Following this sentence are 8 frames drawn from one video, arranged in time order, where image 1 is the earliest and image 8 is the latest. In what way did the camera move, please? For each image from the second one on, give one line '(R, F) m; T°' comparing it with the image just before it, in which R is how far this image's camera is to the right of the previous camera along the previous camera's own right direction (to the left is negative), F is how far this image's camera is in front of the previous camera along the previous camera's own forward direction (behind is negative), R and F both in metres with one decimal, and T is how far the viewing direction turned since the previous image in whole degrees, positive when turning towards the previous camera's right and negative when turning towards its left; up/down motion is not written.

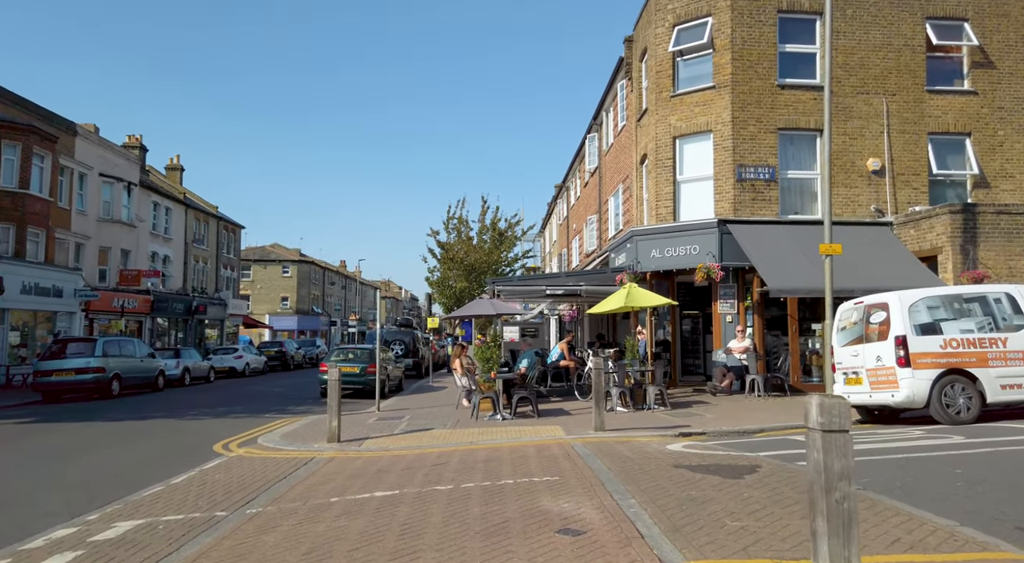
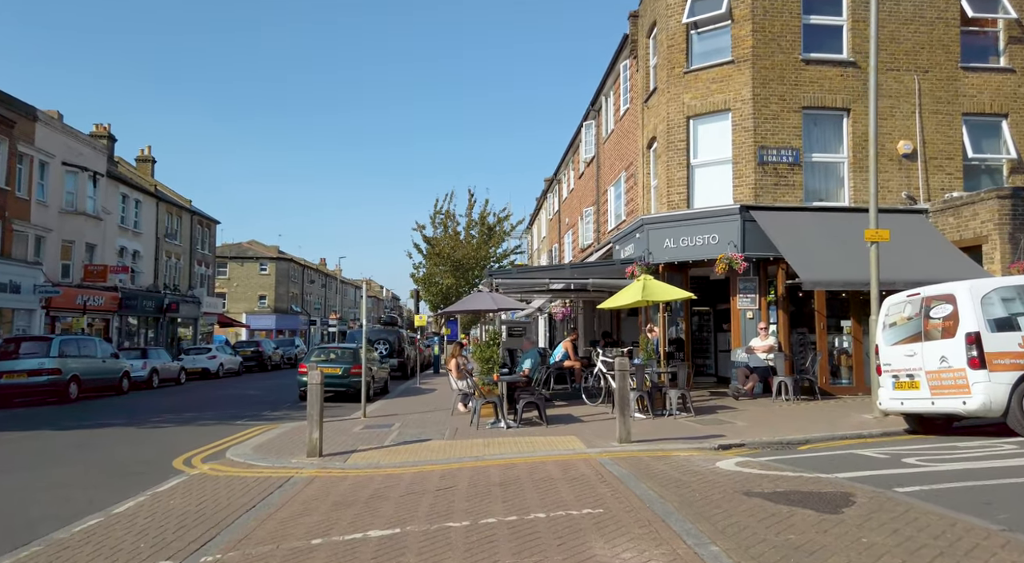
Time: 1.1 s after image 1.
(-0.4, +1.5) m; +2°
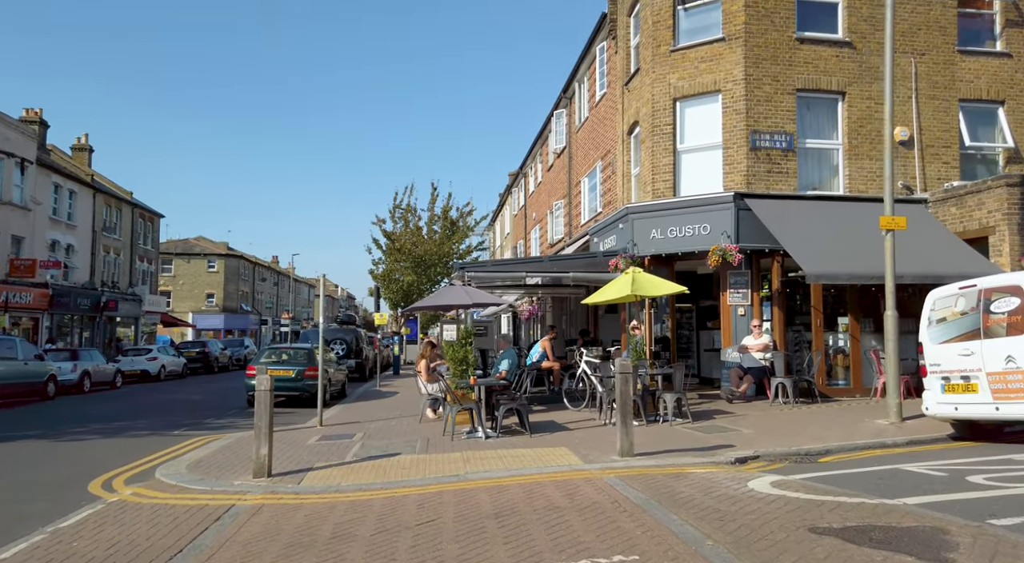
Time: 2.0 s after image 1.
(-0.3, +1.3) m; +4°
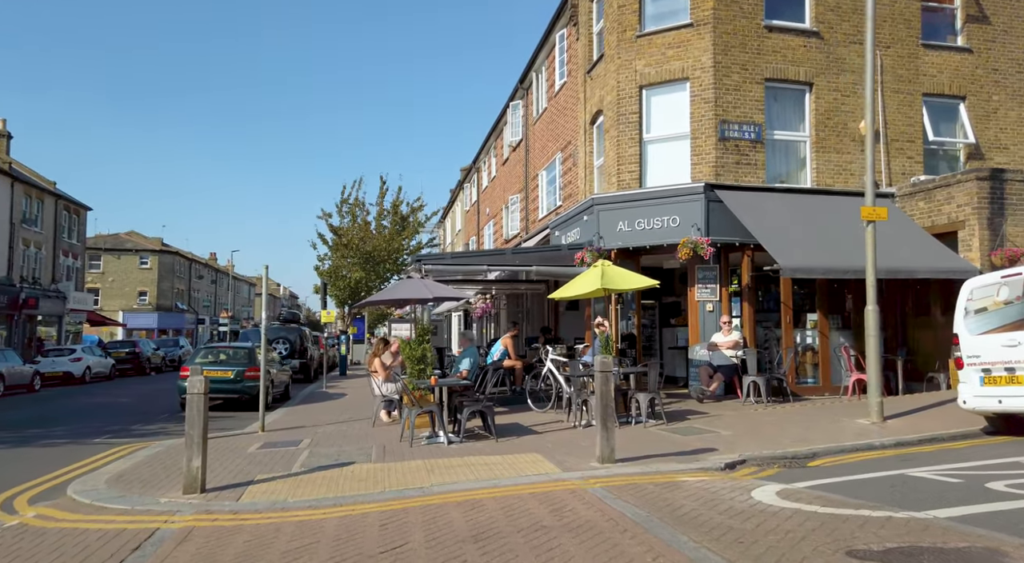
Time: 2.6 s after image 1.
(-0.2, +0.8) m; +5°
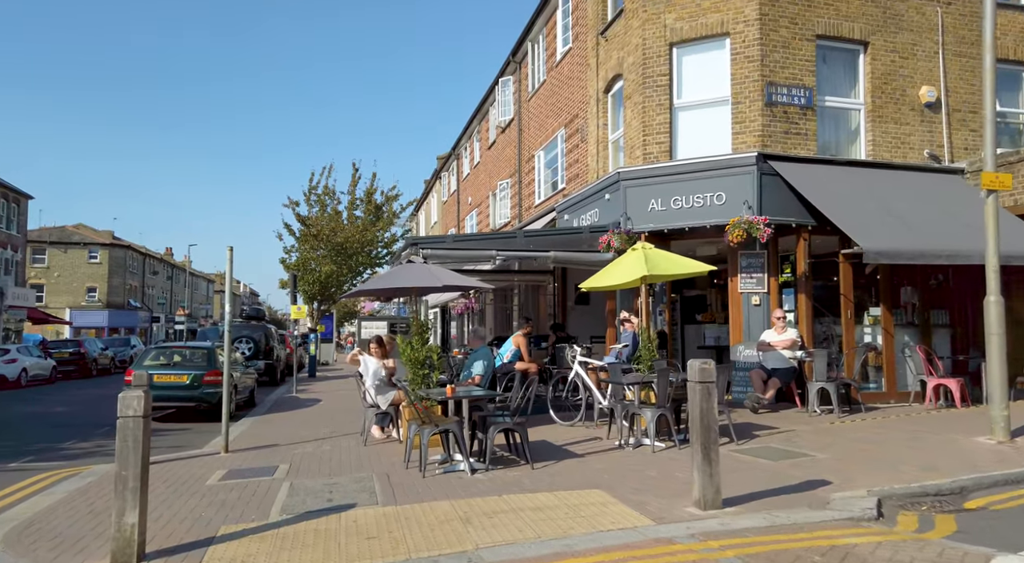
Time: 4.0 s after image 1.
(-0.8, +2.0) m; +3°
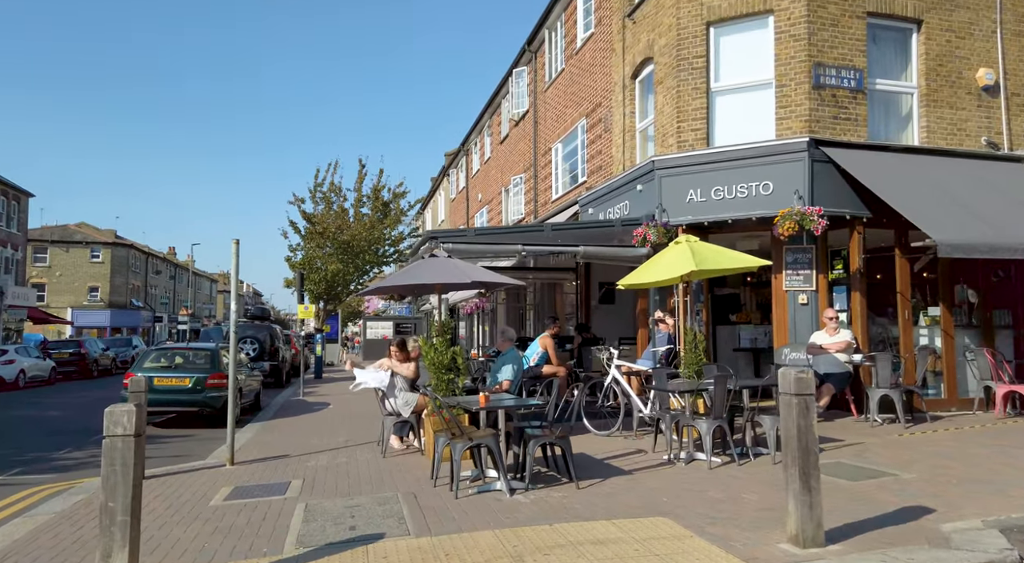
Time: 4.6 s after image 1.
(-0.4, +0.8) m; 0°
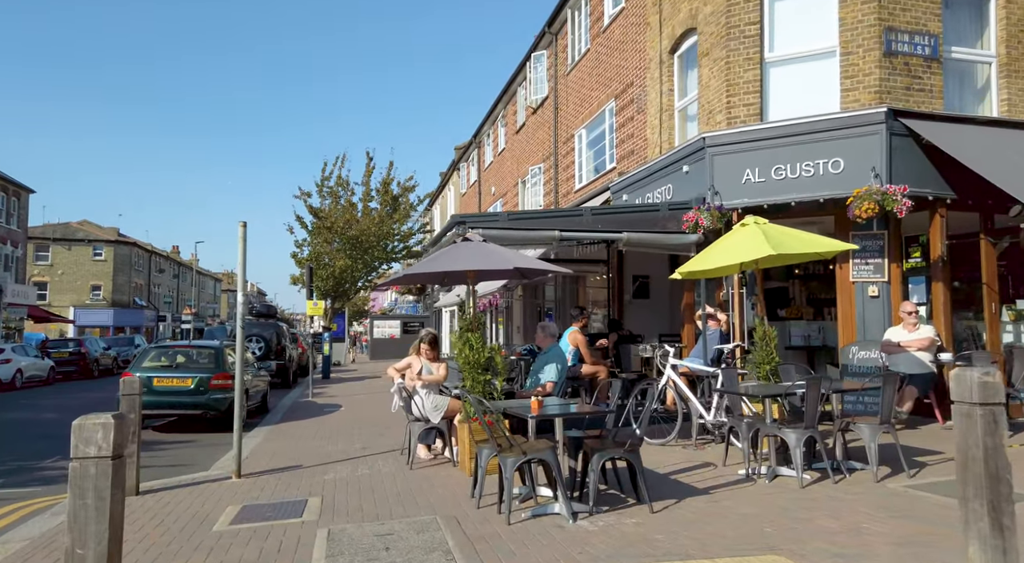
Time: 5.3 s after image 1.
(-0.5, +1.0) m; 0°
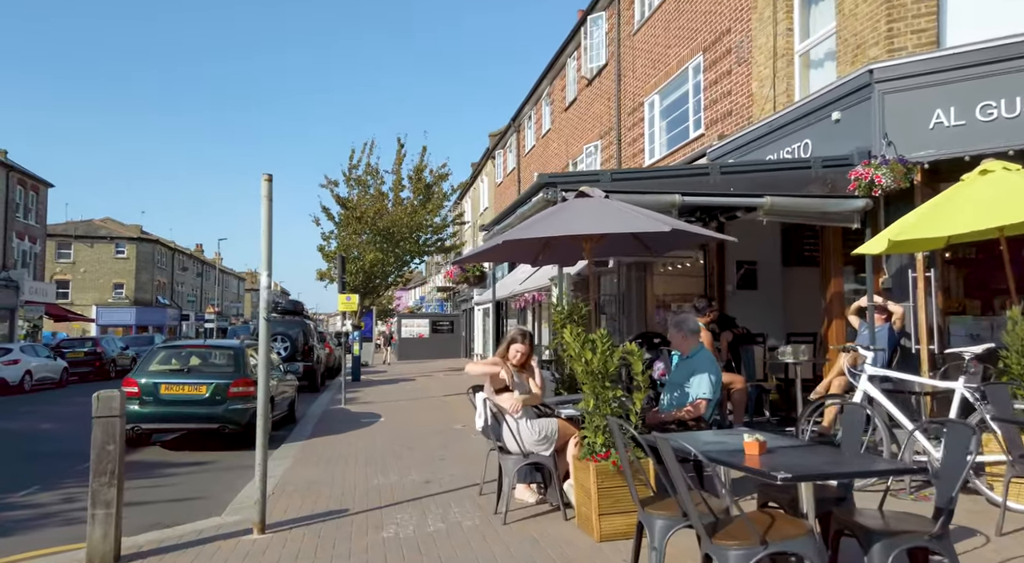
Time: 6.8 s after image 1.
(-0.9, +2.2) m; -2°
